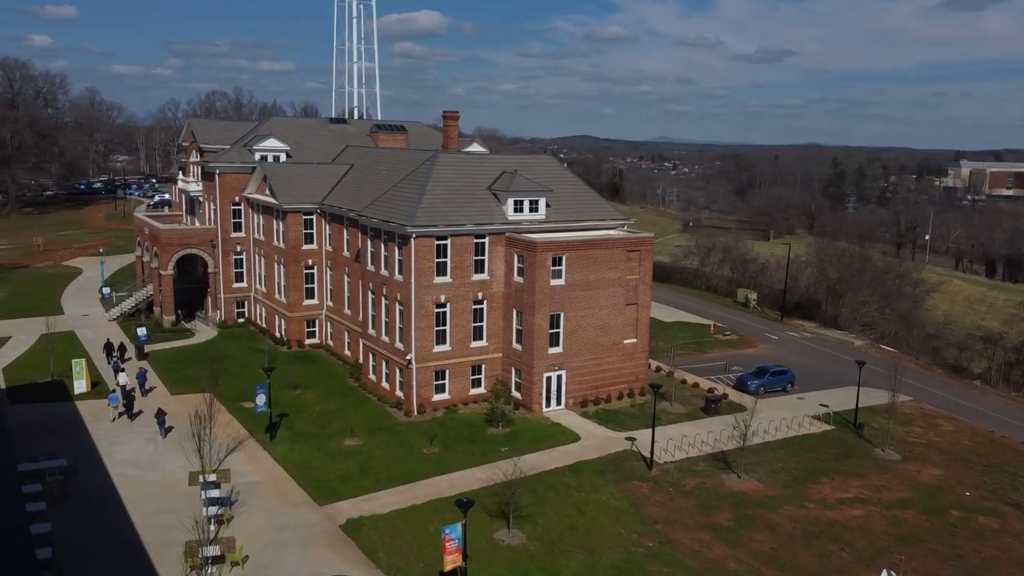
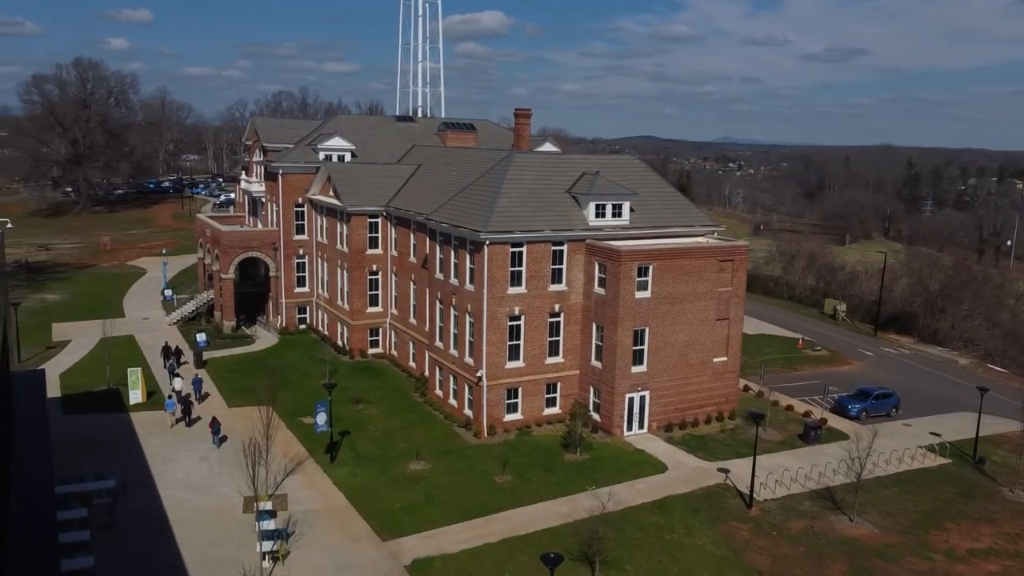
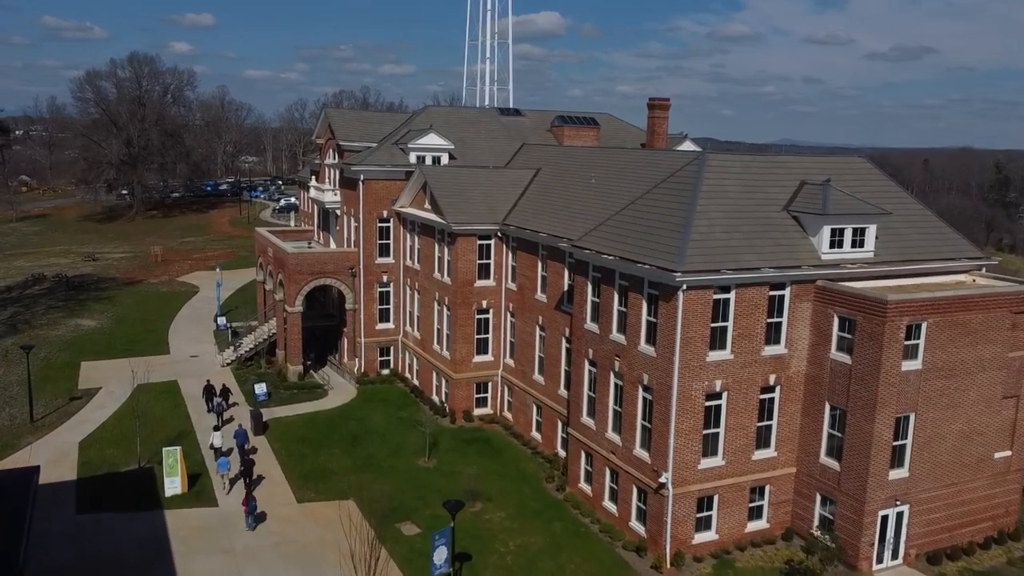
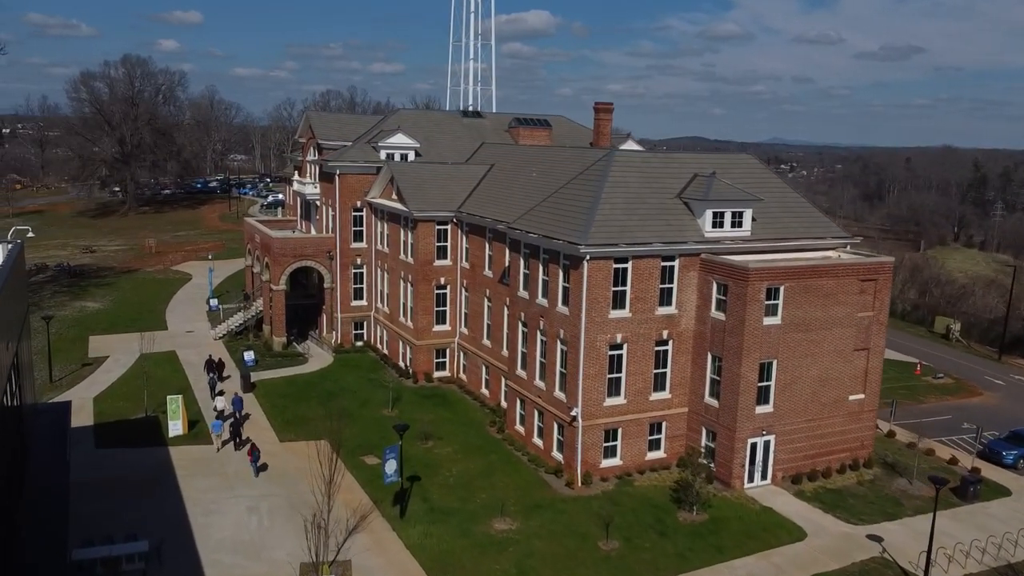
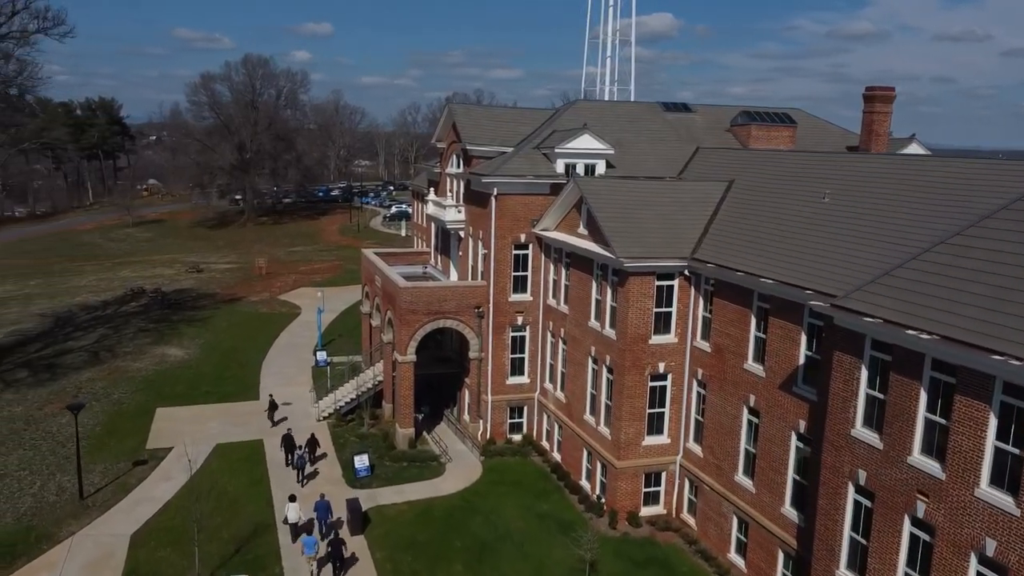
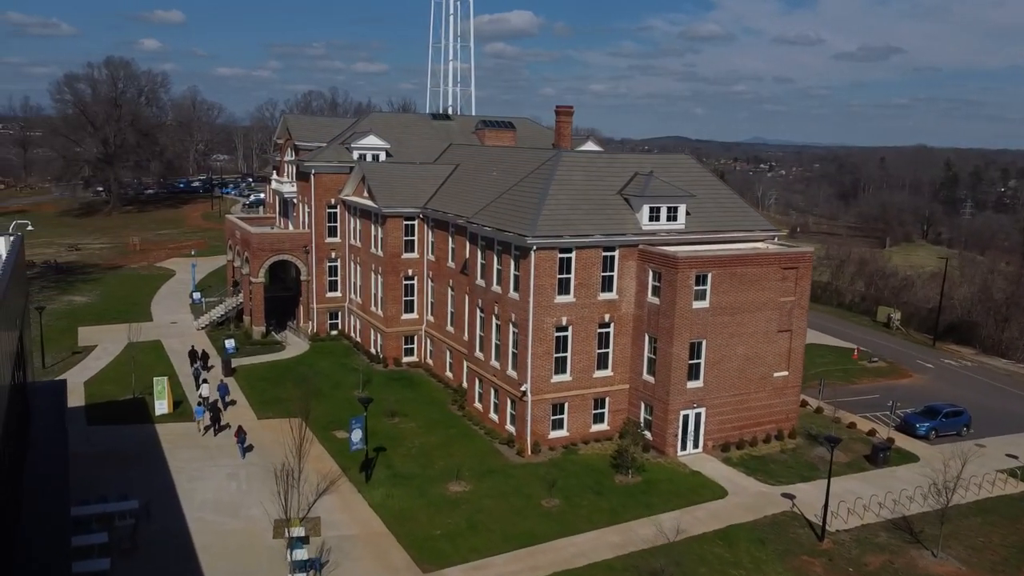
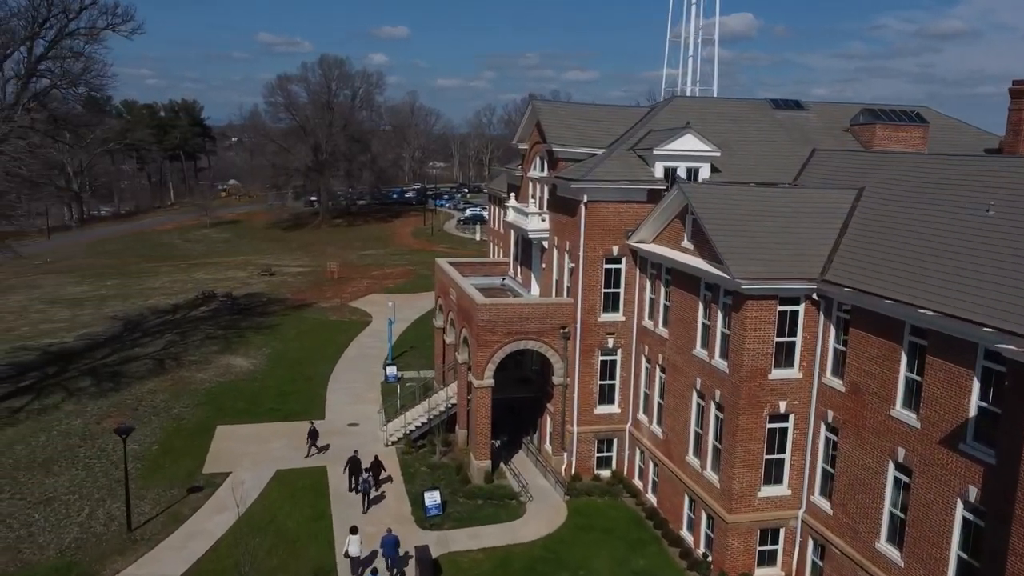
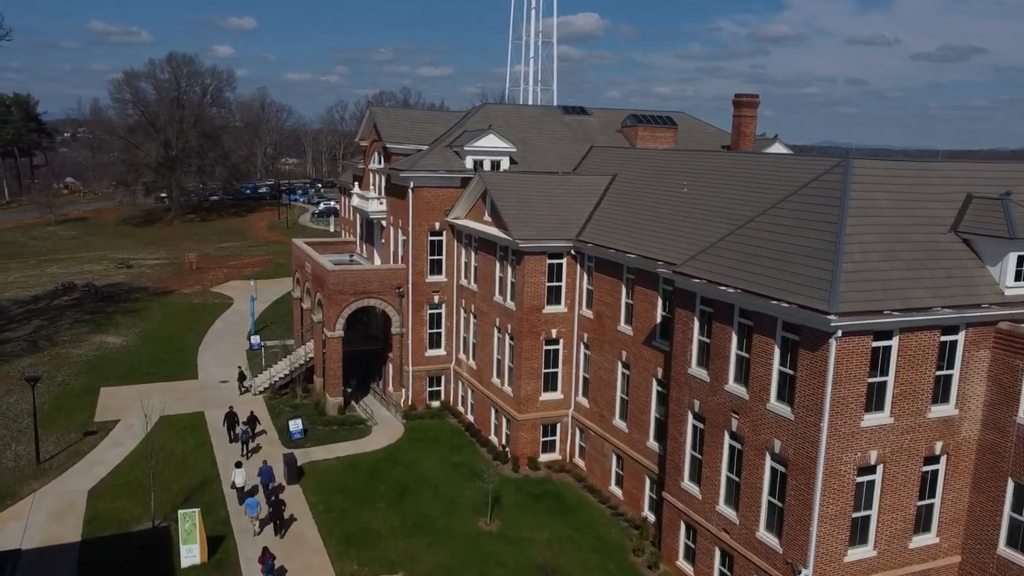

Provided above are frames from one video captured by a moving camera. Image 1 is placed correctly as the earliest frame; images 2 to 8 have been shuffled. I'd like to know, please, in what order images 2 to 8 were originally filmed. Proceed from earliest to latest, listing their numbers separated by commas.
2, 6, 4, 3, 8, 5, 7
